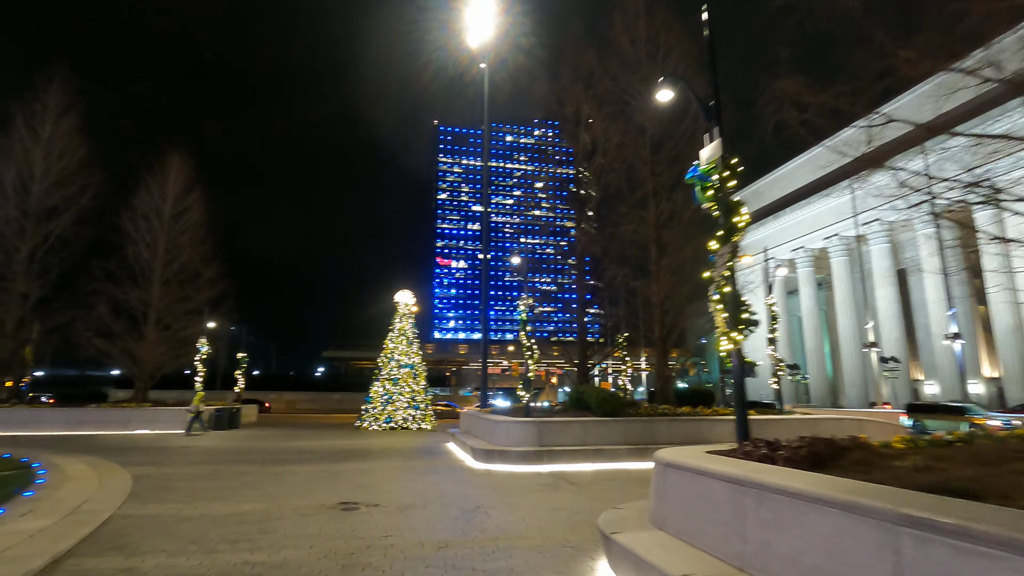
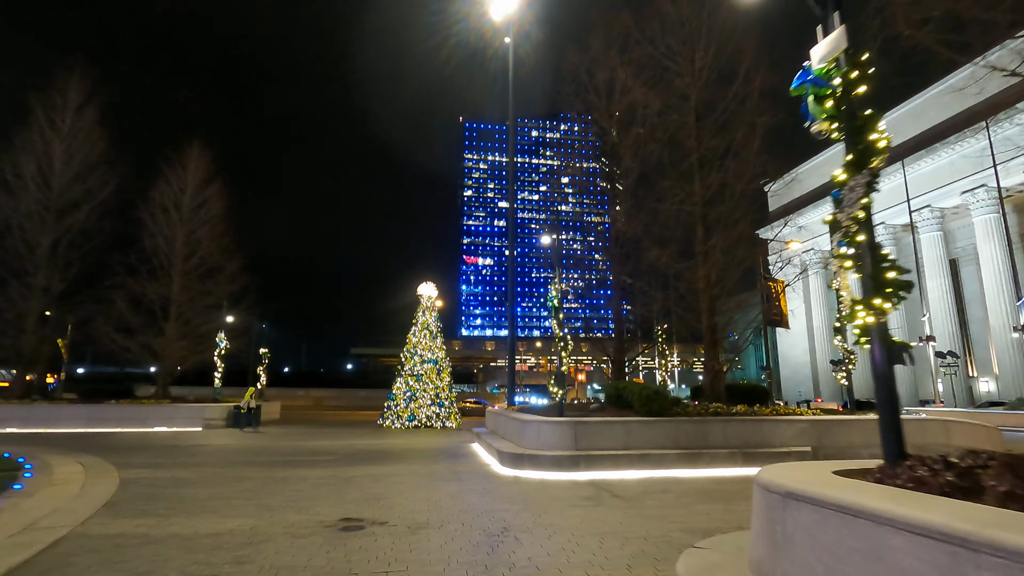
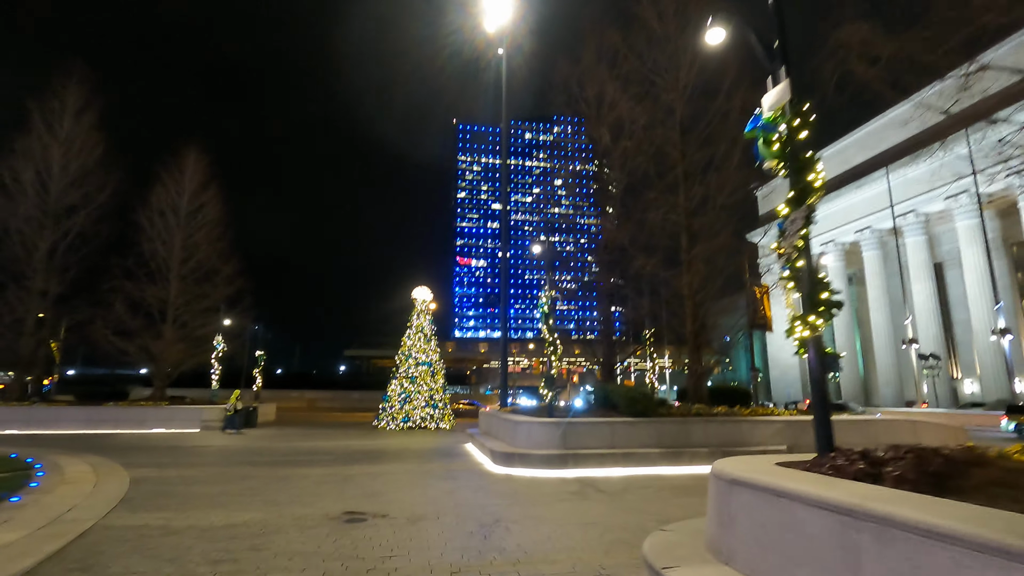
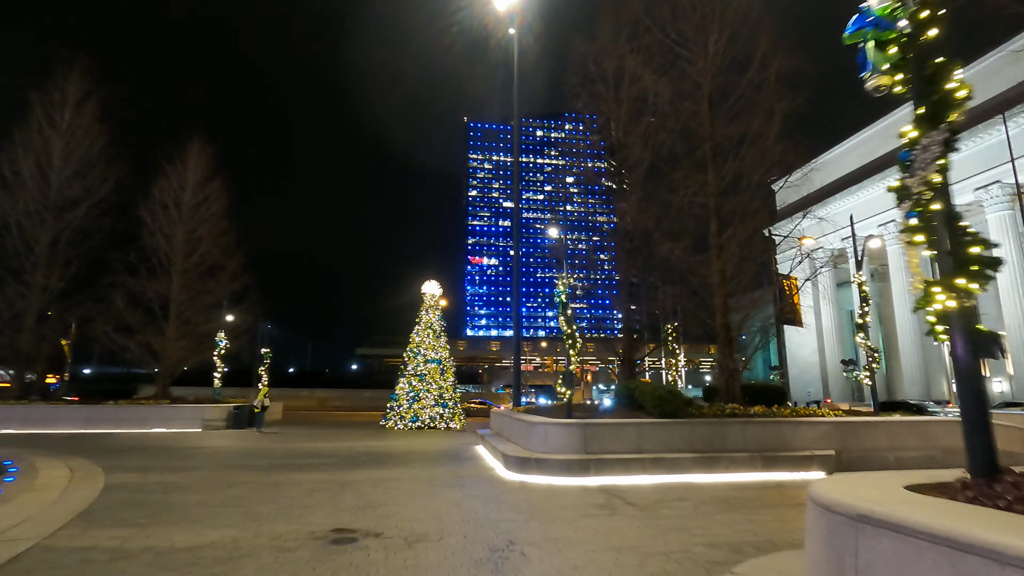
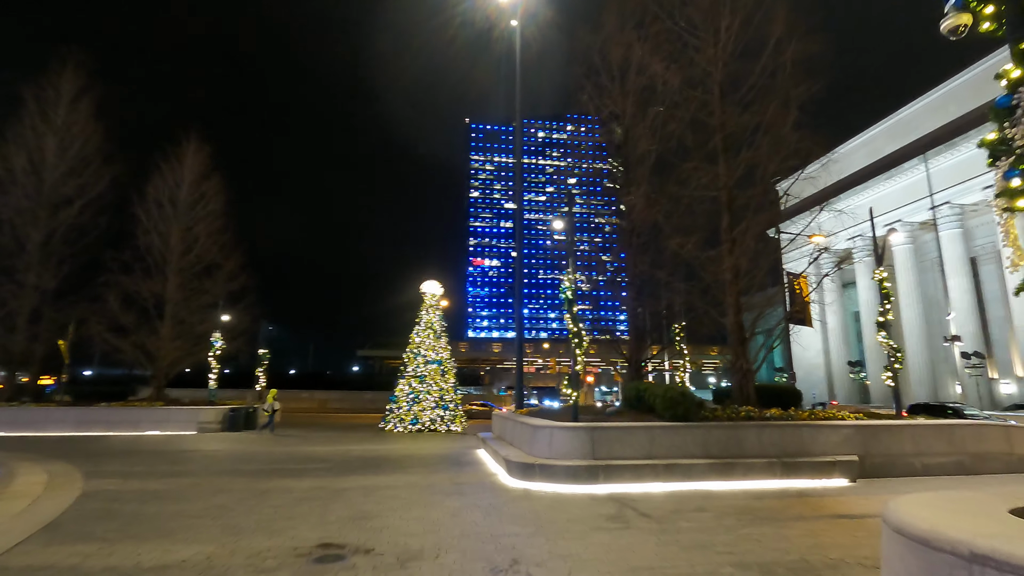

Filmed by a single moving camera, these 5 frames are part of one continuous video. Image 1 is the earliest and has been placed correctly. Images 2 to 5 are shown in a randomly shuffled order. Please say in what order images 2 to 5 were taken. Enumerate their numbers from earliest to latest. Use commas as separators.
3, 2, 4, 5
